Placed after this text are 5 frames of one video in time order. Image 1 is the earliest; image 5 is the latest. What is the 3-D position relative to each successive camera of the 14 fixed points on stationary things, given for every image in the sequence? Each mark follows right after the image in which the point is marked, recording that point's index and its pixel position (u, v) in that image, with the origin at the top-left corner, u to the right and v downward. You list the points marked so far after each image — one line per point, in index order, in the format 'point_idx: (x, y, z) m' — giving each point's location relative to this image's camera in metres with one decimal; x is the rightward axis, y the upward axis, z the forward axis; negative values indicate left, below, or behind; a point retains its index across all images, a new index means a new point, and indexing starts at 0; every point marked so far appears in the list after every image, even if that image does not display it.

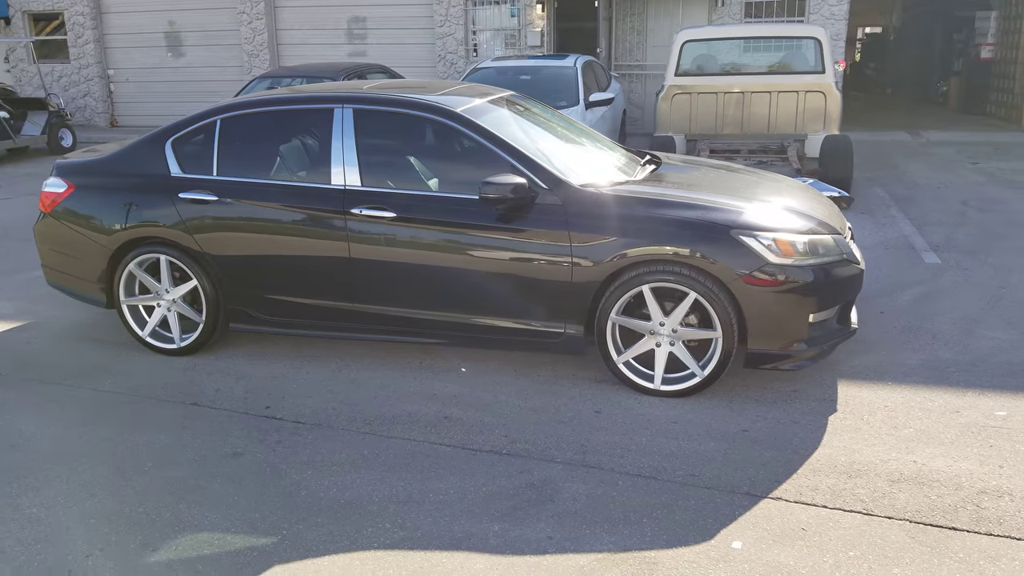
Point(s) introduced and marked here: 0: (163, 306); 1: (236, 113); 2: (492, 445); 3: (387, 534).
0: (-2.5, -0.1, +5.2) m
1: (-1.9, +1.2, +5.2) m
2: (-0.1, -0.8, +4.0) m
3: (-0.5, -1.0, +3.1) m
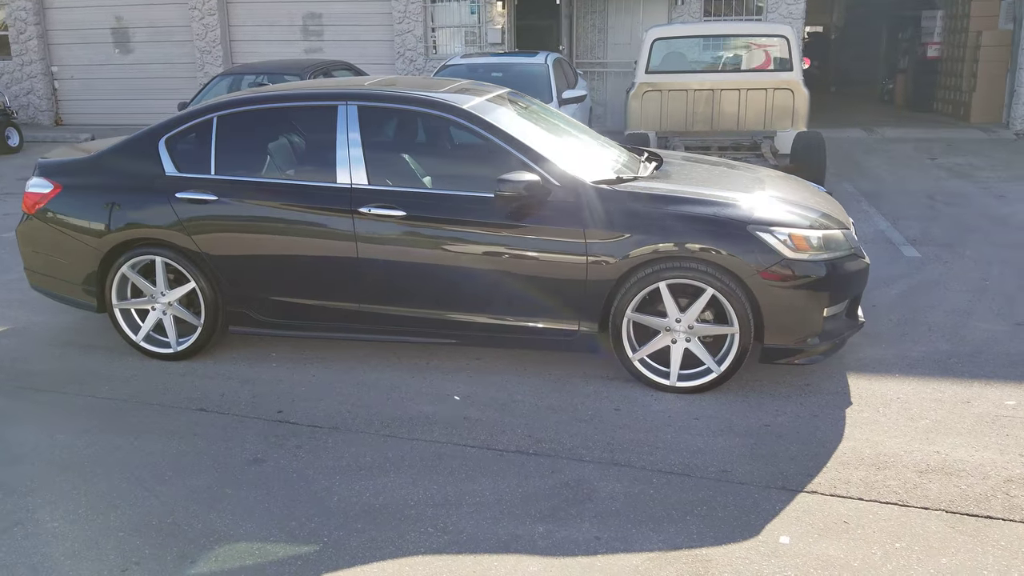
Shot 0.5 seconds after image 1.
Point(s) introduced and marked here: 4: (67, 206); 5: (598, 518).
0: (-2.4, -0.1, +5.0) m
1: (-1.8, +1.2, +5.0) m
2: (0.0, -0.8, +3.9) m
3: (-0.3, -1.0, +3.1) m
4: (-3.0, +0.6, +5.0) m
5: (+0.4, -1.0, +3.2) m
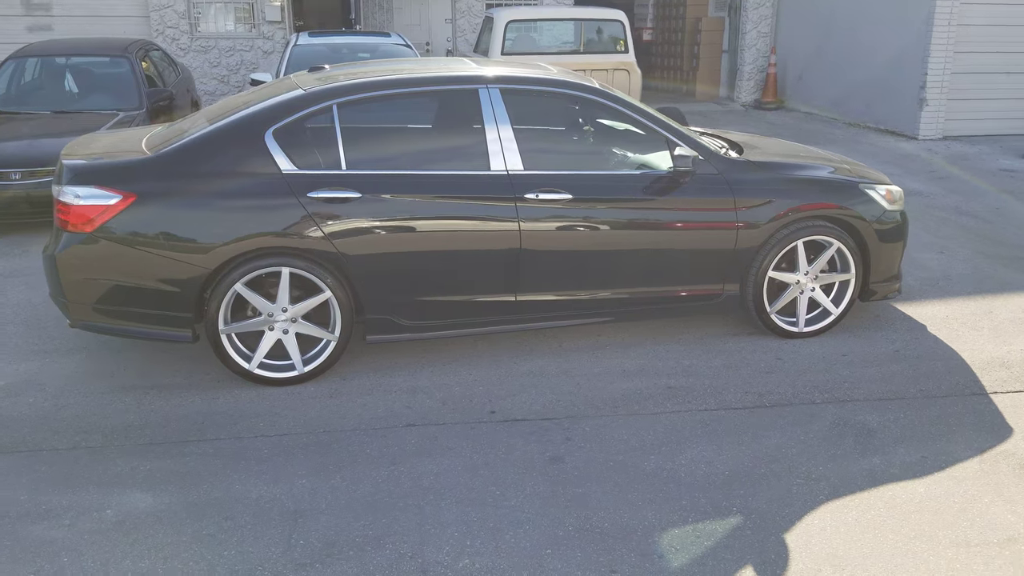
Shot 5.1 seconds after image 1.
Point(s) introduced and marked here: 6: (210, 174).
0: (-1.4, -0.2, +4.3) m
1: (-1.0, +1.2, +4.5) m
2: (+1.4, -0.7, +4.2) m
3: (+1.4, -0.9, +3.3) m
4: (-2.0, +0.4, +4.1) m
5: (+2.0, -0.8, +3.7) m
6: (-1.8, +0.7, +4.2) m
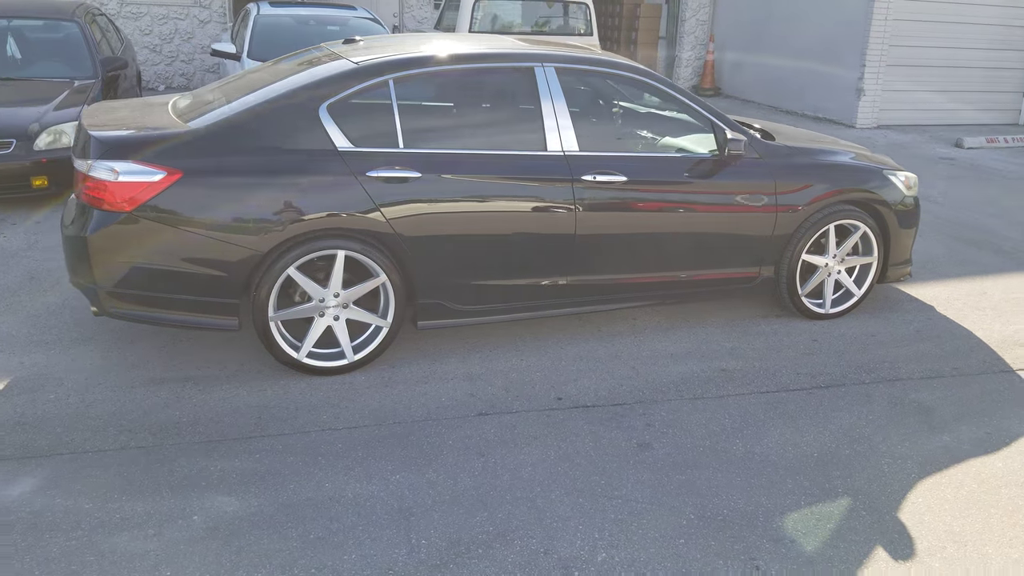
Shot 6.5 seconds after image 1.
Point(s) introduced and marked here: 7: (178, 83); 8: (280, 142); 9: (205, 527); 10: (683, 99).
0: (-1.0, -0.2, +4.1) m
1: (-0.6, +1.3, +4.3) m
2: (+1.7, -0.6, +4.3) m
3: (+1.8, -0.8, +3.4) m
4: (-1.6, +0.5, +3.8) m
5: (+2.4, -0.7, +3.9) m
6: (-1.4, +0.7, +3.9) m
7: (-6.1, +3.7, +13.1) m
8: (-1.3, +0.8, +4.0) m
9: (-1.2, -0.9, +2.8) m
10: (+1.1, +1.2, +4.8) m
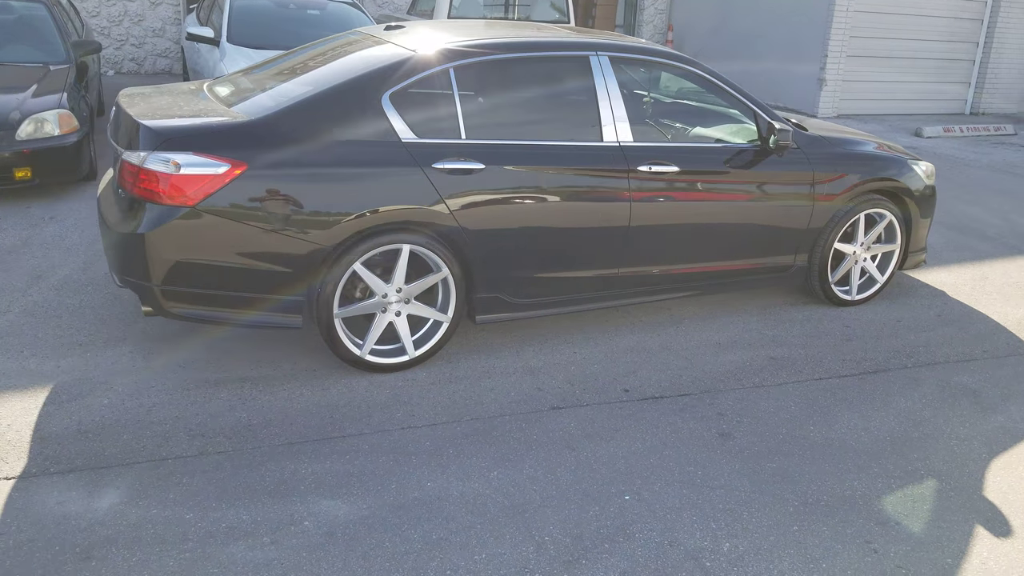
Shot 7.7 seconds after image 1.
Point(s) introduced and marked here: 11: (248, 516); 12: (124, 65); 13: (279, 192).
0: (-0.7, -0.1, +4.0) m
1: (-0.3, +1.3, +4.2) m
2: (+2.1, -0.5, +4.4) m
3: (+2.2, -0.8, +3.6) m
4: (-1.2, +0.5, +3.7) m
5: (+2.7, -0.6, +4.1) m
6: (-1.0, +0.8, +3.8) m
7: (-6.4, +3.8, +12.5) m
8: (-1.0, +0.8, +3.8) m
9: (-0.7, -0.9, +2.8) m
10: (+1.4, +1.3, +4.8) m
11: (-1.0, -0.9, +2.8) m
12: (-6.5, +3.8, +12.5) m
13: (-1.0, +0.5, +3.7) m
